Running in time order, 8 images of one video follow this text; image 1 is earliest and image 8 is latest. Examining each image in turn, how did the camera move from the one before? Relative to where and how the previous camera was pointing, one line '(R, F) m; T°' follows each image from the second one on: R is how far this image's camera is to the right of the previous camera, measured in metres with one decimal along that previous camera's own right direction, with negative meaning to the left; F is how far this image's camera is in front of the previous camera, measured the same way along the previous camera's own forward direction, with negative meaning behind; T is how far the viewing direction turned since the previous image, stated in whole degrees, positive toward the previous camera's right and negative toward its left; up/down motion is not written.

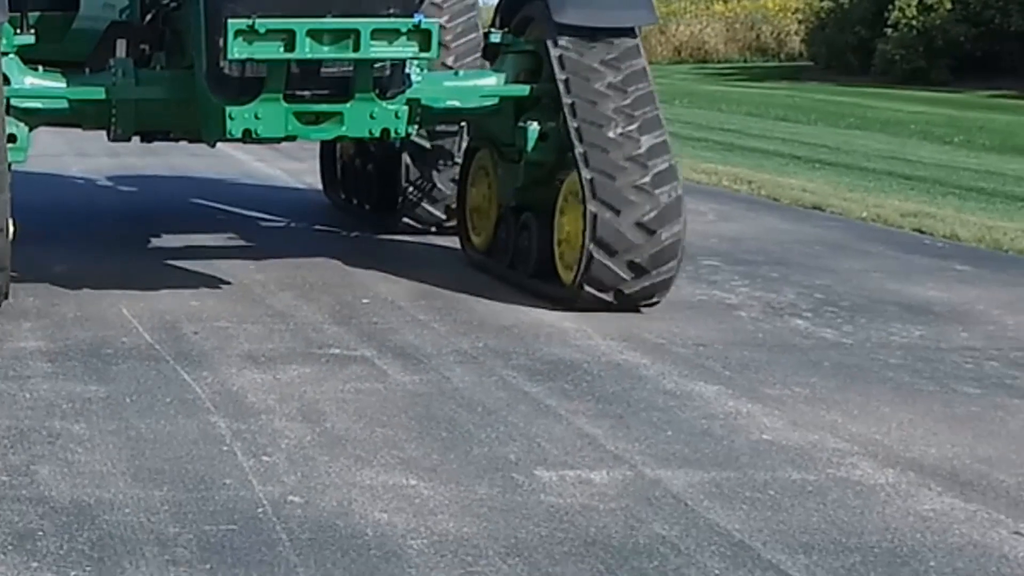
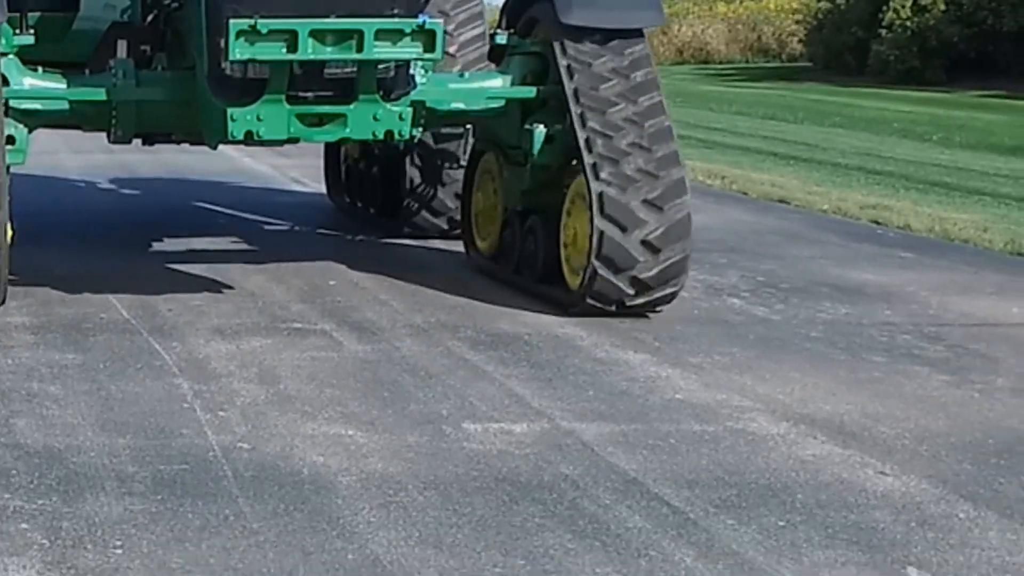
(+0.3, -0.6) m; 0°
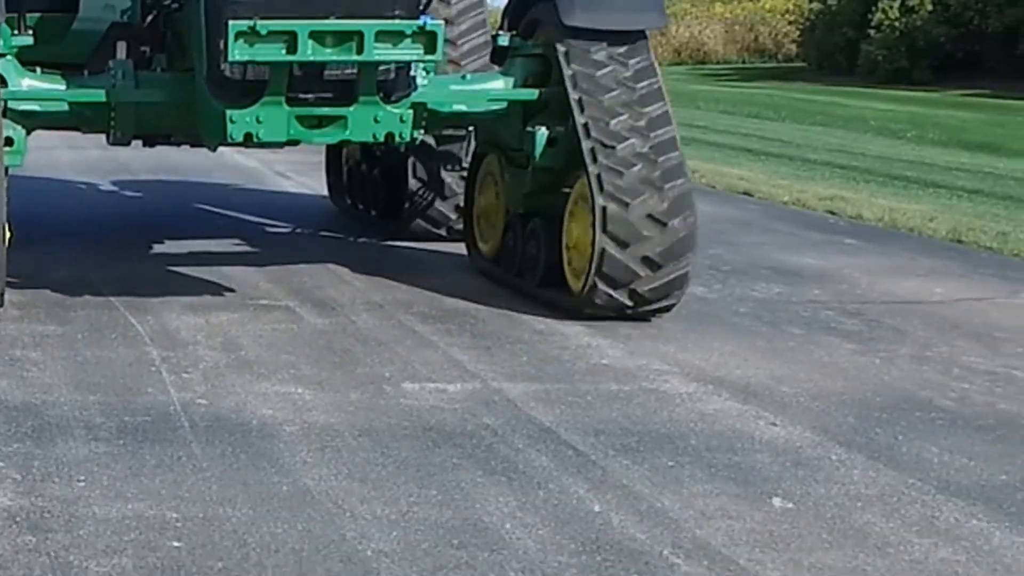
(+0.3, -0.7) m; 0°
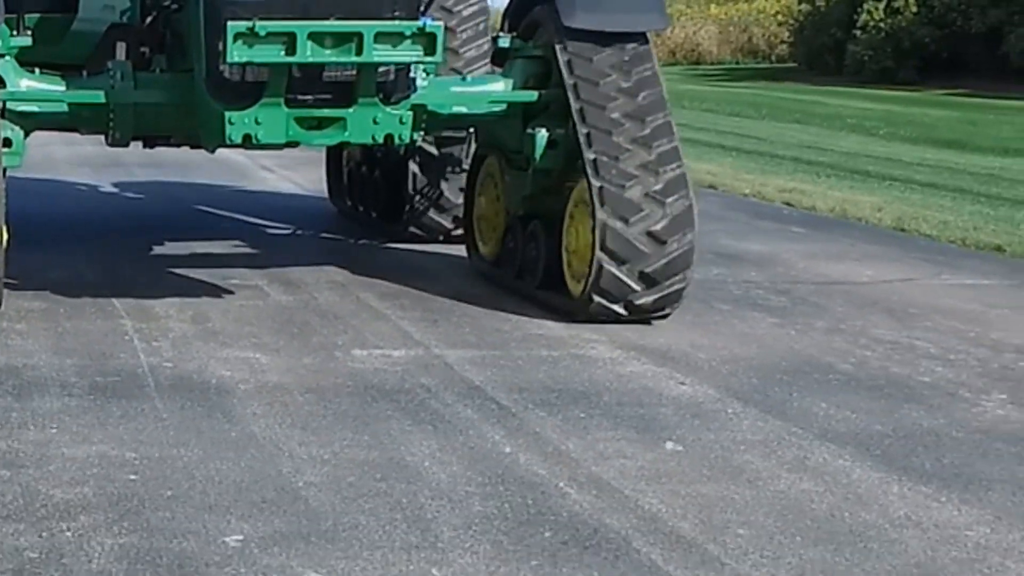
(+0.3, -0.7) m; 0°
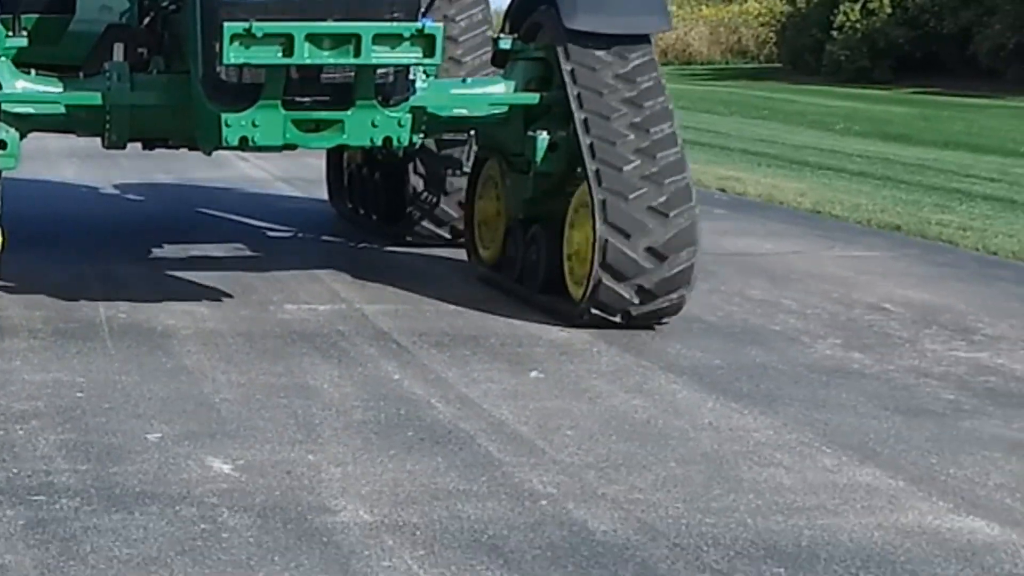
(+0.5, -1.1) m; 0°
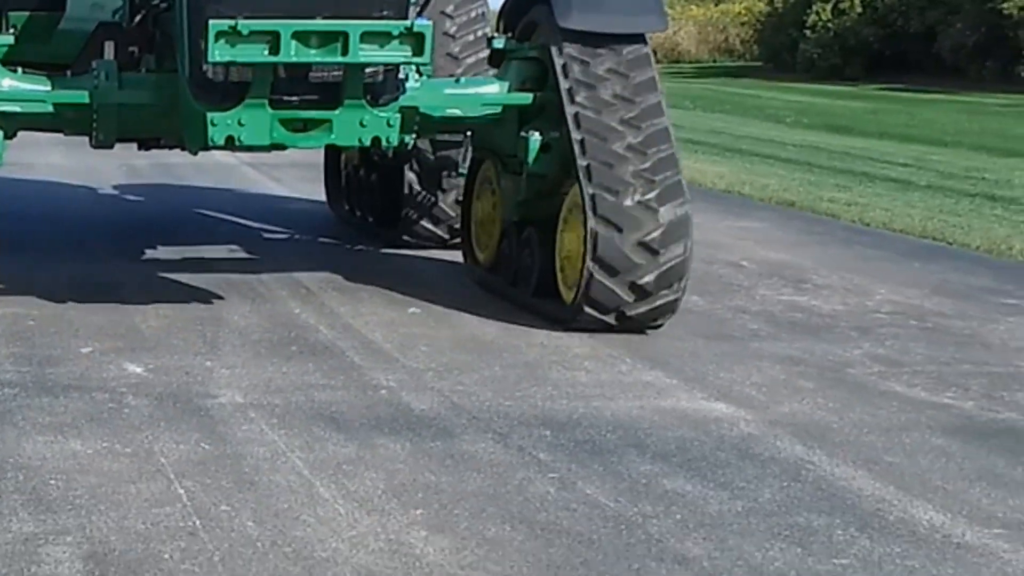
(+0.7, -1.4) m; 0°
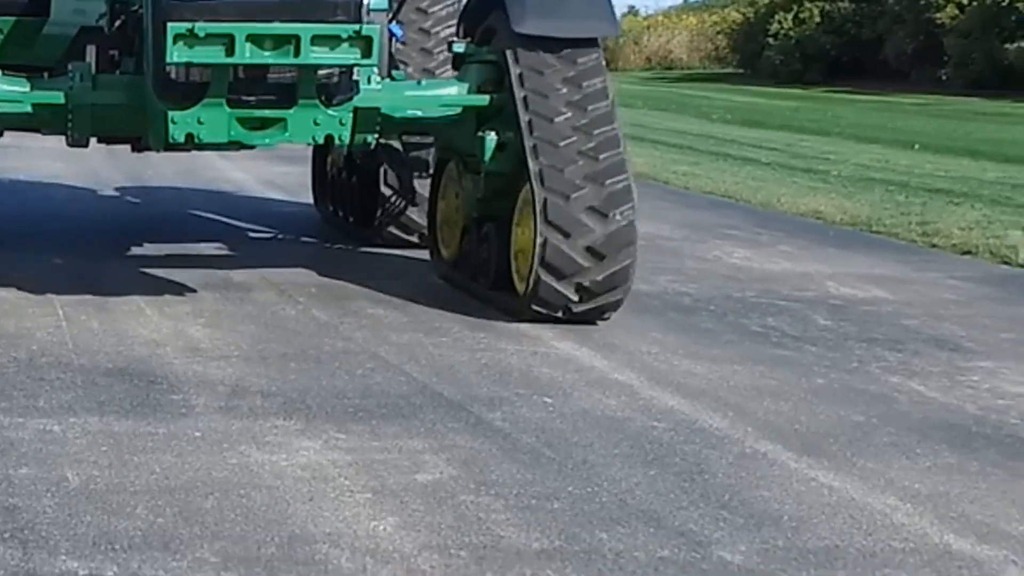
(+1.4, -3.1) m; -1°
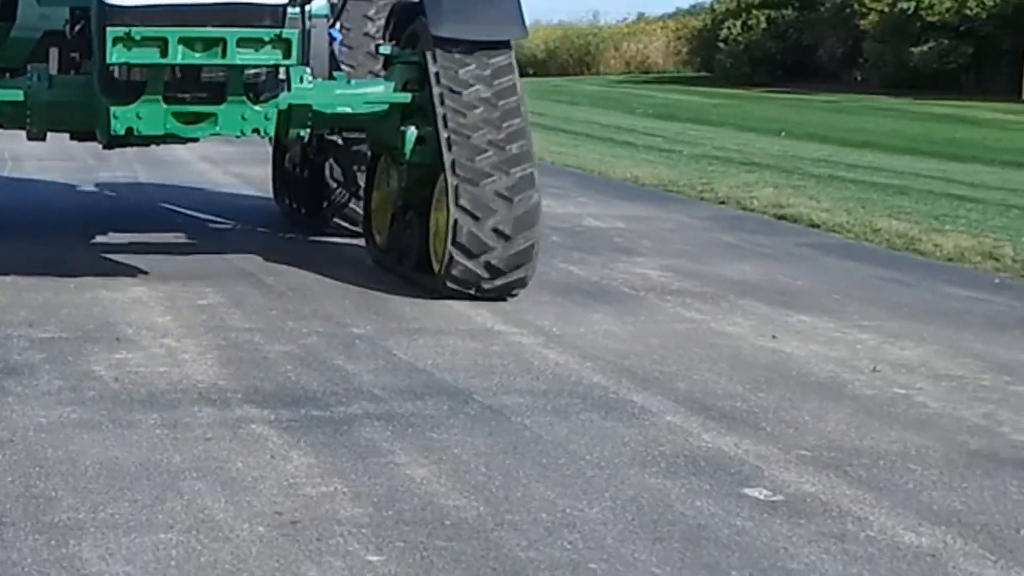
(+1.5, -3.3) m; -1°
